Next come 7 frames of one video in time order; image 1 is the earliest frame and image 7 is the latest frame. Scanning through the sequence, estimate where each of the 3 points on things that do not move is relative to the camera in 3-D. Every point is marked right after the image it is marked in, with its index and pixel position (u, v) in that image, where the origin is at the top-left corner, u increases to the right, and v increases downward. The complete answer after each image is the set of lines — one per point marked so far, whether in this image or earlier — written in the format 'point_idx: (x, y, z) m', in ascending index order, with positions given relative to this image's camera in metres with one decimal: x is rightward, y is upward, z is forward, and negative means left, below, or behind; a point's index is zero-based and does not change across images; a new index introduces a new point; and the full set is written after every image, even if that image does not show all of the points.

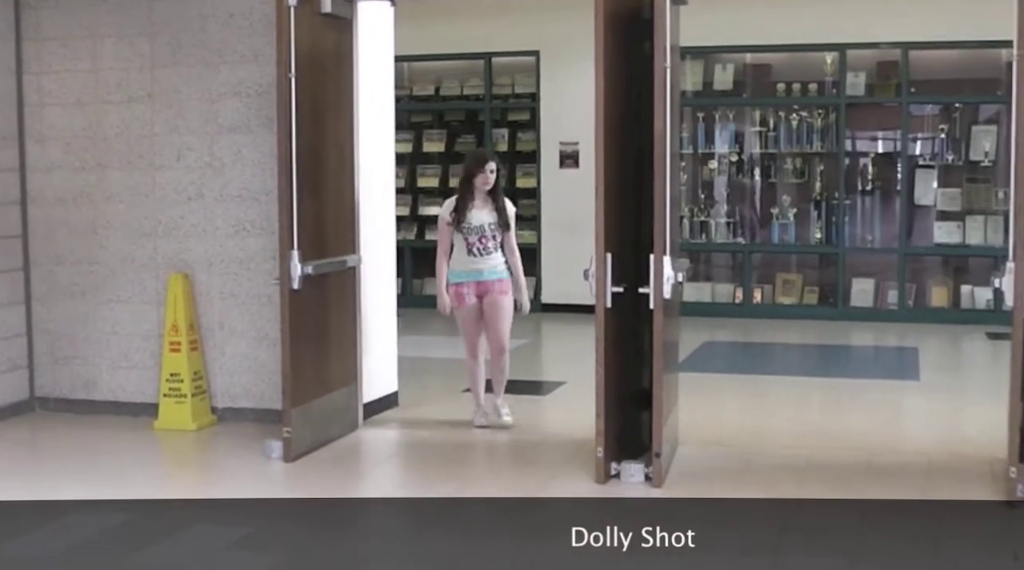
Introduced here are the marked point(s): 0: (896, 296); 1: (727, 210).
0: (+3.5, -0.1, +11.1) m
1: (+2.1, +0.7, +11.7) m
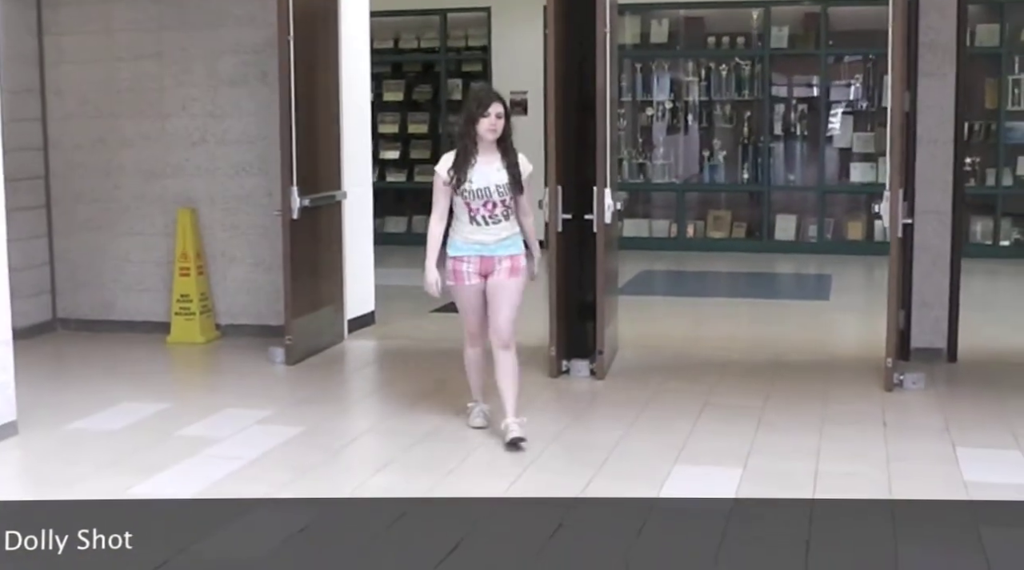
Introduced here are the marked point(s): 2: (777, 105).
0: (+3.1, +0.6, +12.3) m
1: (+1.6, +1.4, +12.7) m
2: (+2.8, +1.9, +12.4) m
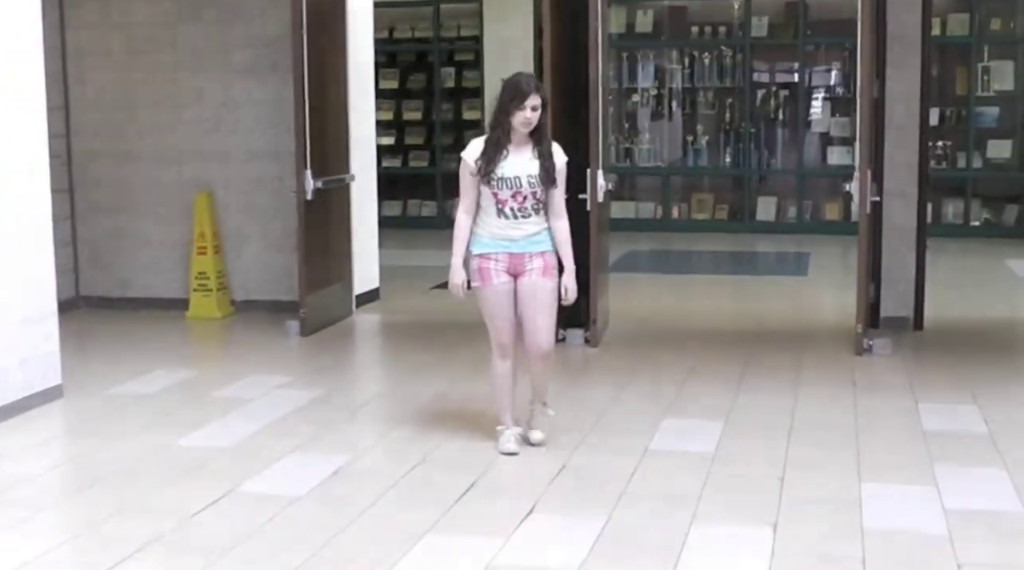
0: (+3.0, +0.8, +12.8) m
1: (+1.5, +1.6, +13.2) m
2: (+2.6, +2.1, +12.9) m
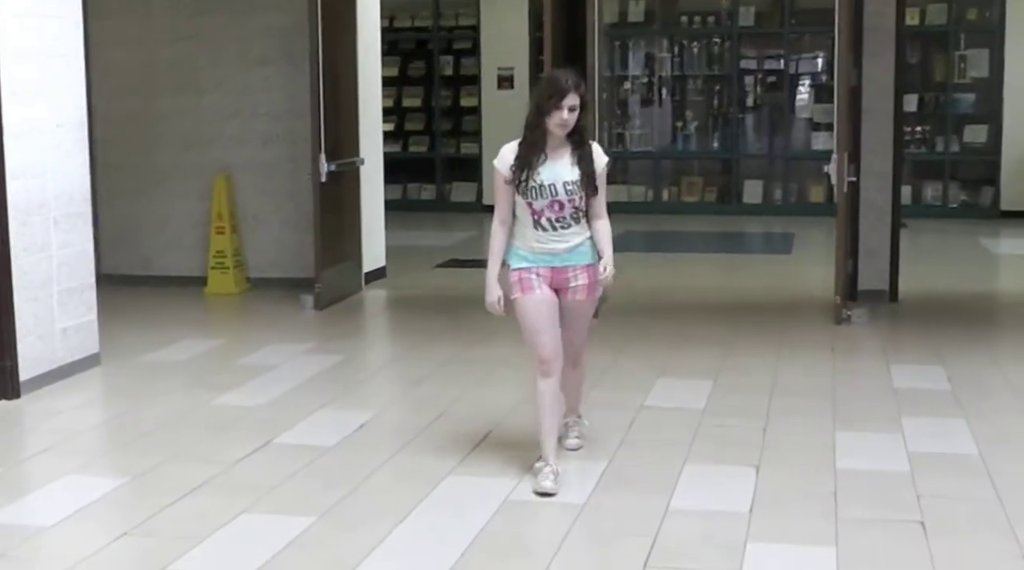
0: (+2.9, +1.0, +13.2) m
1: (+1.4, +1.8, +13.6) m
2: (+2.6, +2.3, +13.4) m
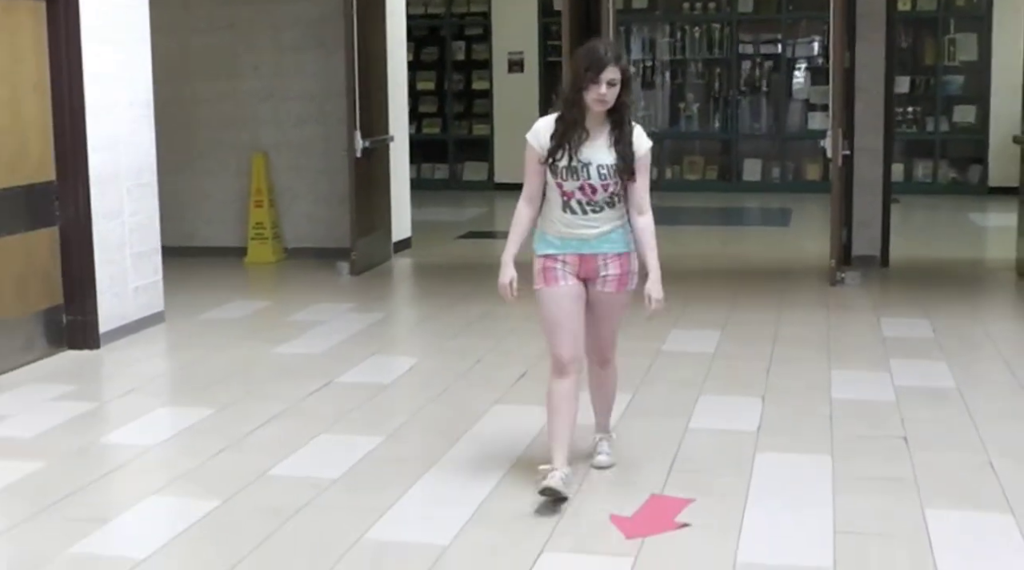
0: (+3.1, +1.3, +13.8) m
1: (+1.5, +2.1, +14.2) m
2: (+2.7, +2.6, +14.0) m
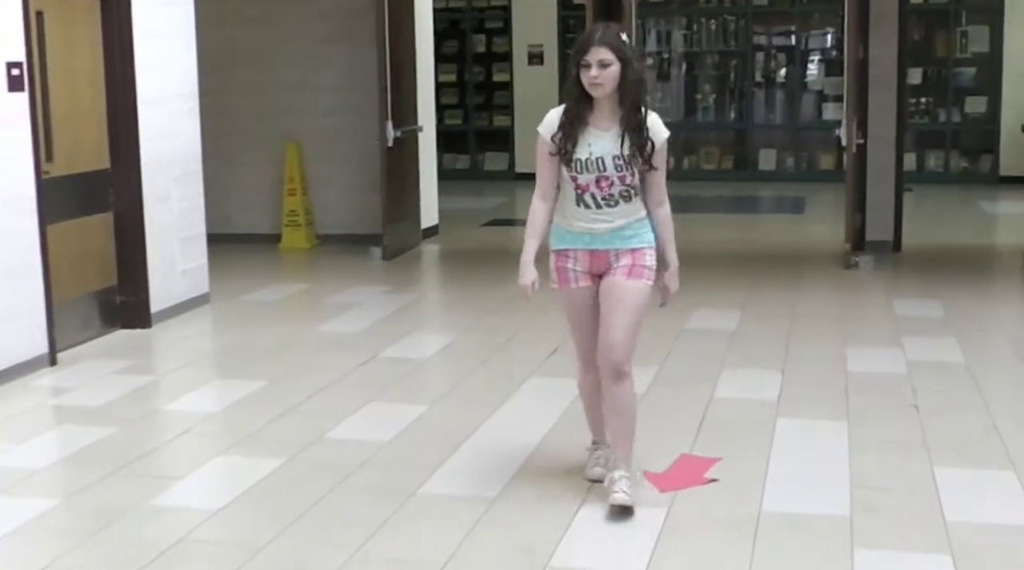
0: (+3.3, +1.4, +14.1) m
1: (+1.8, +2.3, +14.5) m
2: (+2.9, +2.7, +14.2) m
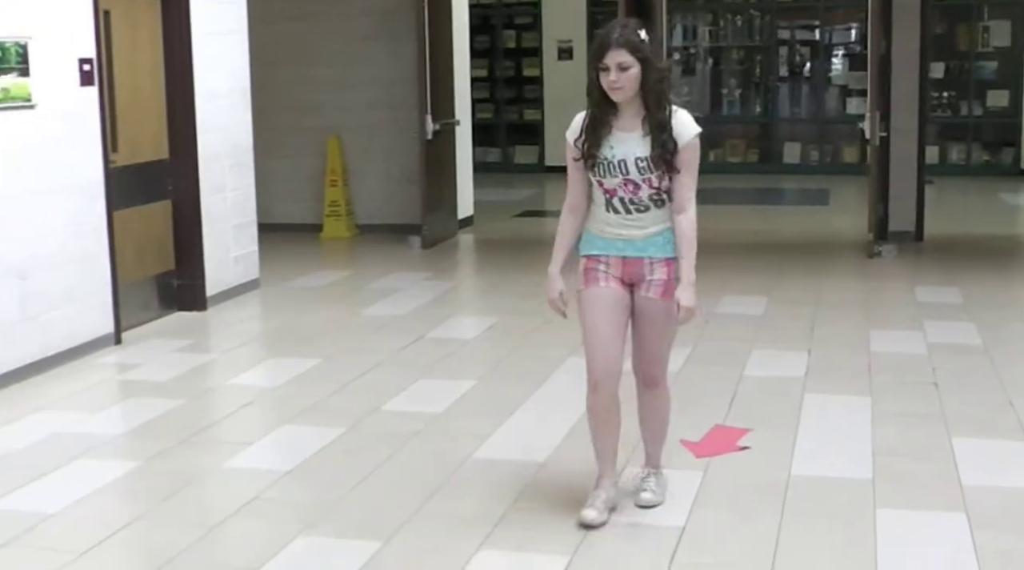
0: (+3.6, +1.5, +14.3) m
1: (+2.1, +2.4, +14.8) m
2: (+3.3, +2.8, +14.5) m
